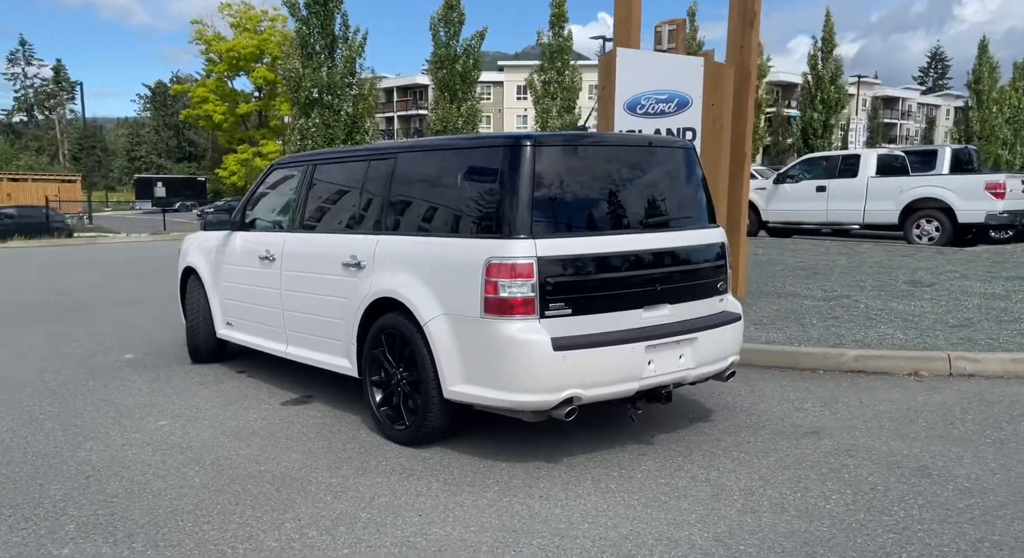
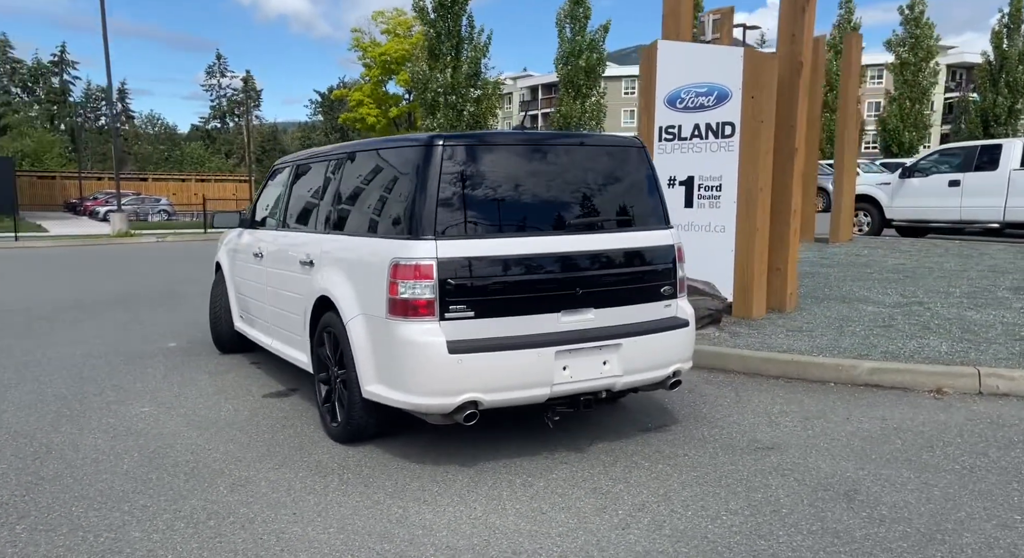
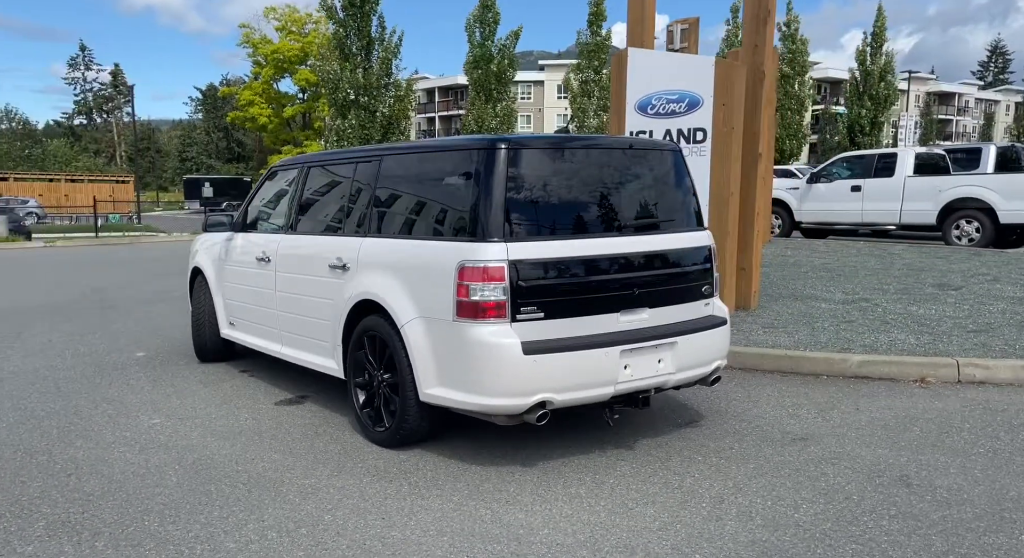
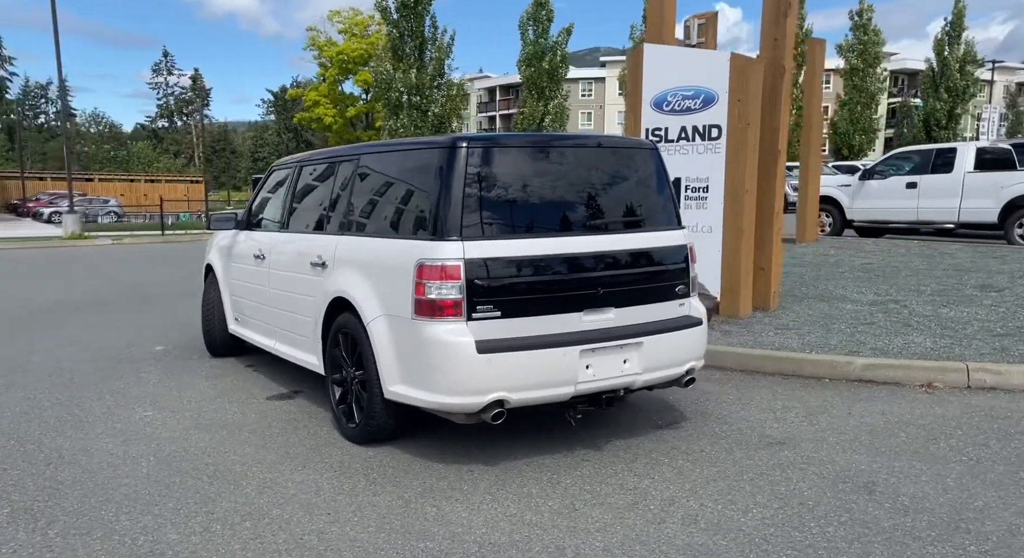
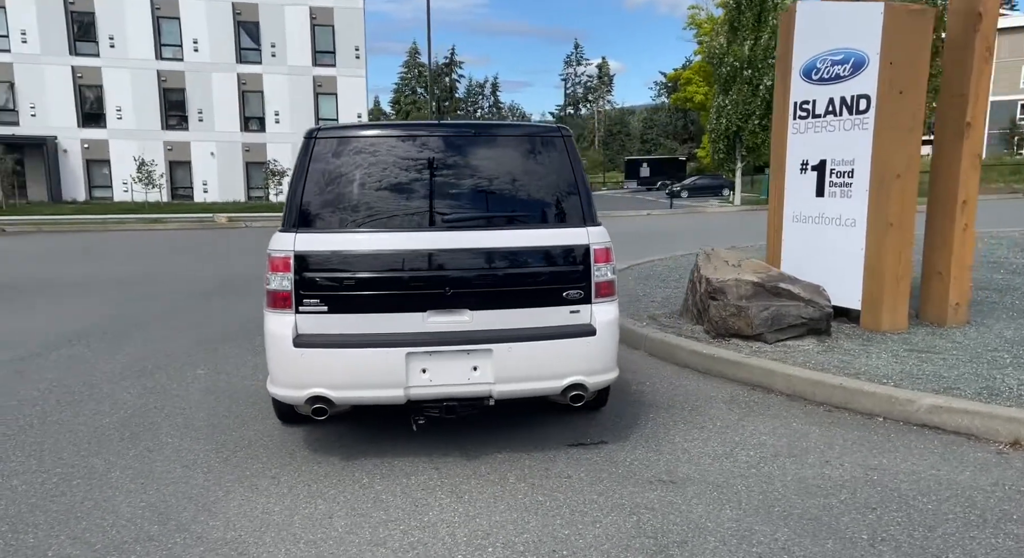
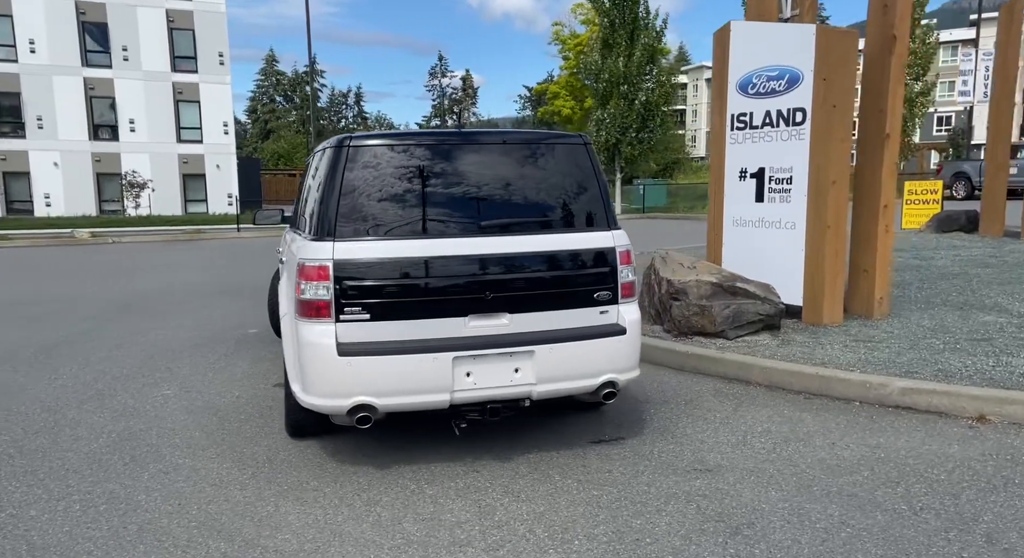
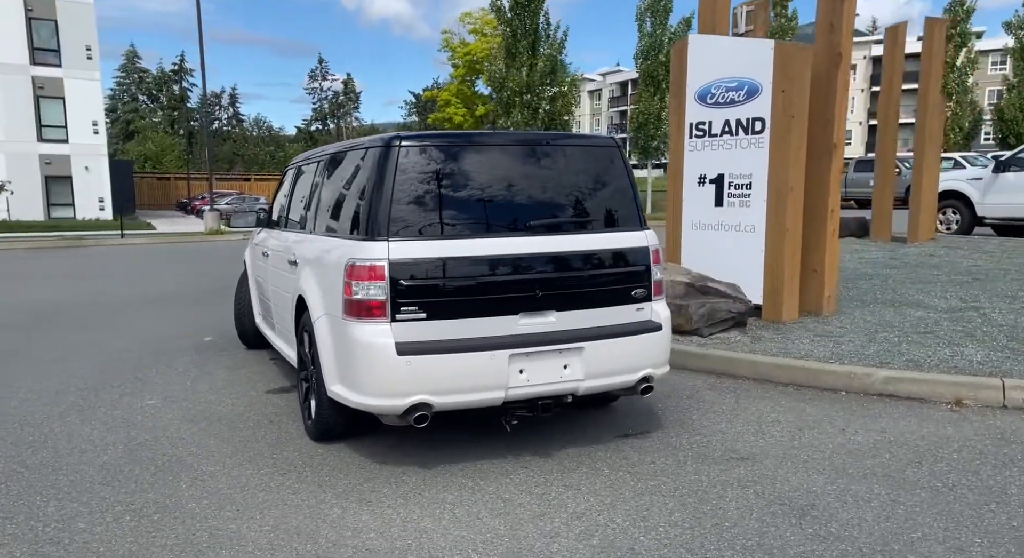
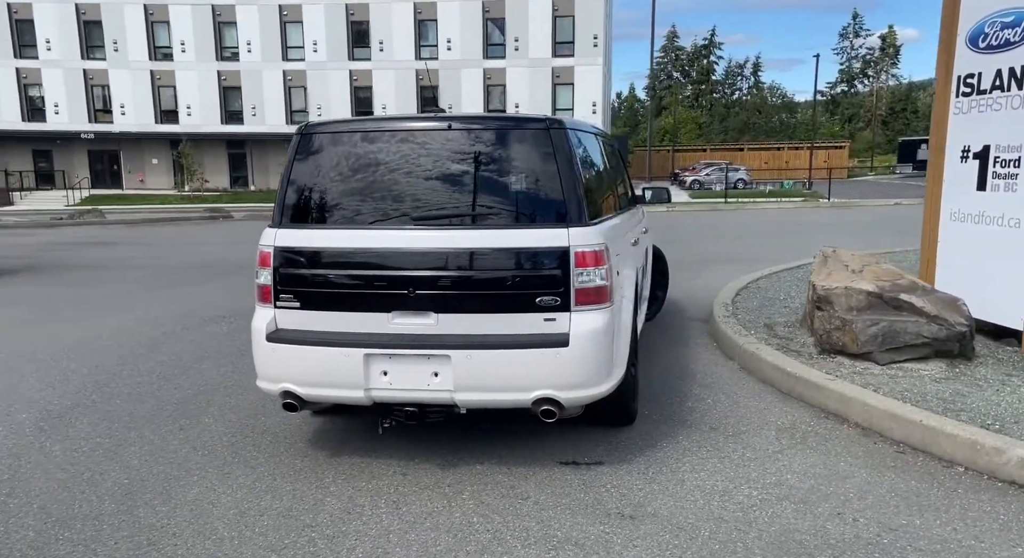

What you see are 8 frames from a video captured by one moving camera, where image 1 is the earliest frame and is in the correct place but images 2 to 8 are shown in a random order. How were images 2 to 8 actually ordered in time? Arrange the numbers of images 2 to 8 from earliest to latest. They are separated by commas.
3, 4, 2, 7, 6, 5, 8
